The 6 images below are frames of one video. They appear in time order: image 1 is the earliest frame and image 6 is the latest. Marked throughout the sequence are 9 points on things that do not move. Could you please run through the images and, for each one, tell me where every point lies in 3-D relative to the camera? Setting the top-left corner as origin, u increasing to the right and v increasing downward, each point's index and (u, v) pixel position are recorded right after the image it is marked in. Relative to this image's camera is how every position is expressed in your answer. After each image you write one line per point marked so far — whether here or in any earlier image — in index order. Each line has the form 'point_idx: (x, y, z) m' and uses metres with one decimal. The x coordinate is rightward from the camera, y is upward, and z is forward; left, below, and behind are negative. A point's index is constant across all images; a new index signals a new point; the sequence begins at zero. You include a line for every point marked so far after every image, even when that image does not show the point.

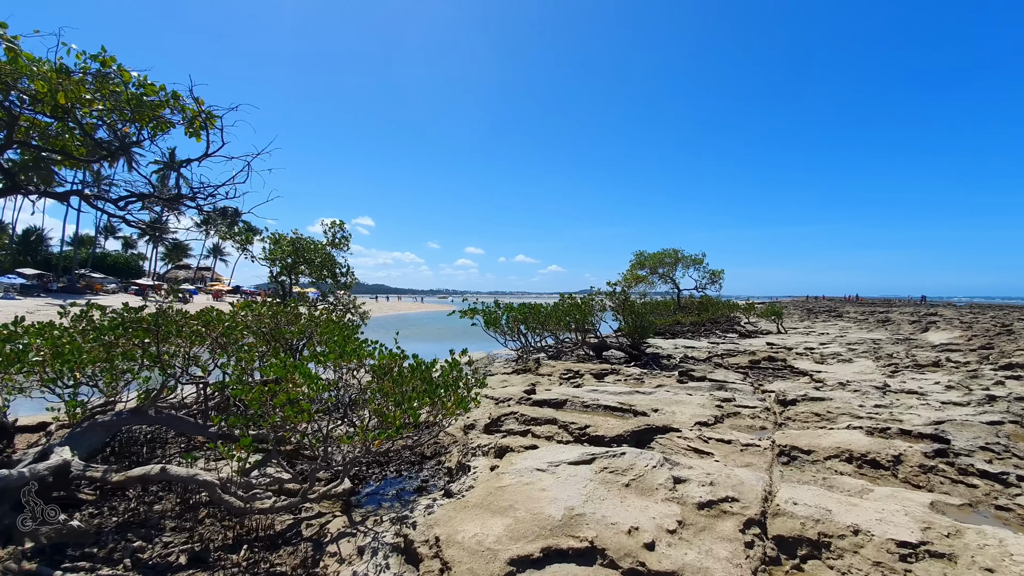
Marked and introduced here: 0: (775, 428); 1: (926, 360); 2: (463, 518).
0: (+3.7, -2.0, +7.1) m
1: (+9.8, -1.7, +12.1) m
2: (-0.4, -1.9, +4.2) m
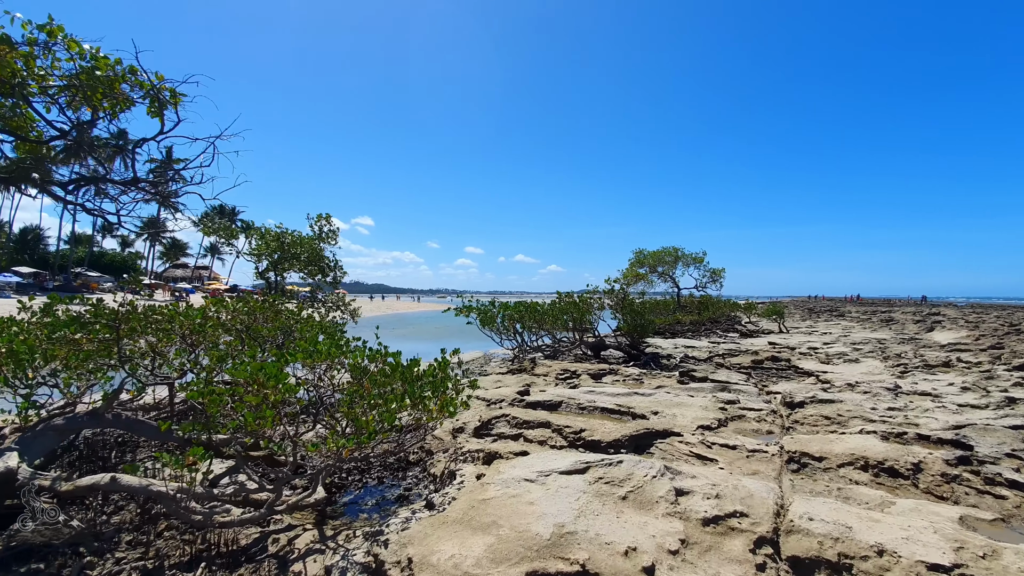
0: (+3.6, -1.9, +6.7) m
1: (+9.7, -1.6, +11.6) m
2: (-0.5, -1.8, +3.7) m
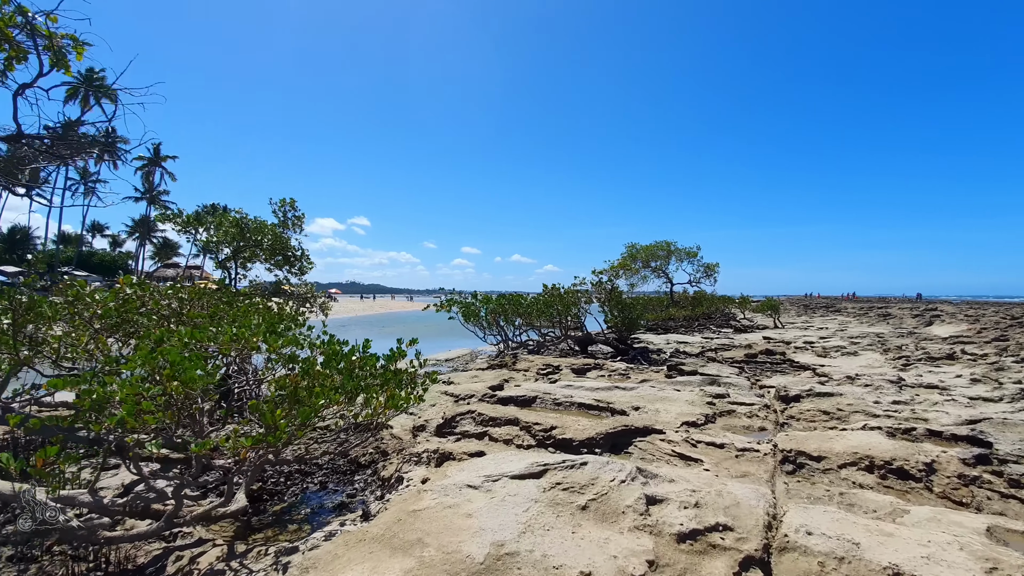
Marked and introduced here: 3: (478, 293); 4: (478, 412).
0: (+3.1, -1.7, +6.0) m
1: (+9.2, -1.4, +11.0) m
2: (-0.9, -1.6, +3.0) m
3: (-1.0, -0.2, +15.6) m
4: (-0.4, -1.6, +6.7) m
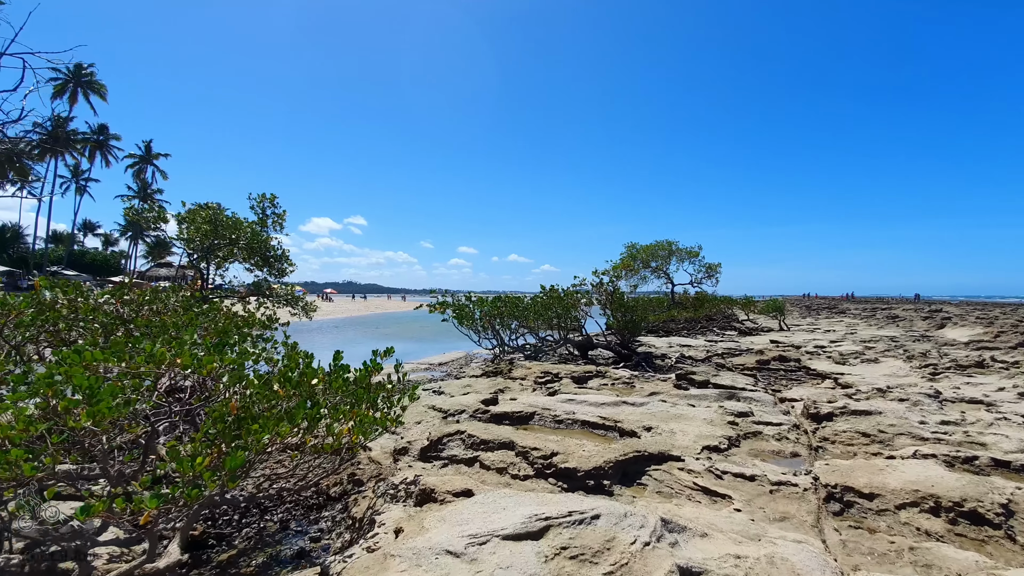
0: (+3.1, -1.7, +5.2) m
1: (+9.1, -1.4, +10.2) m
2: (-1.0, -1.6, +2.2) m
3: (-1.1, -0.2, +14.7) m
4: (-0.5, -1.7, +5.9) m
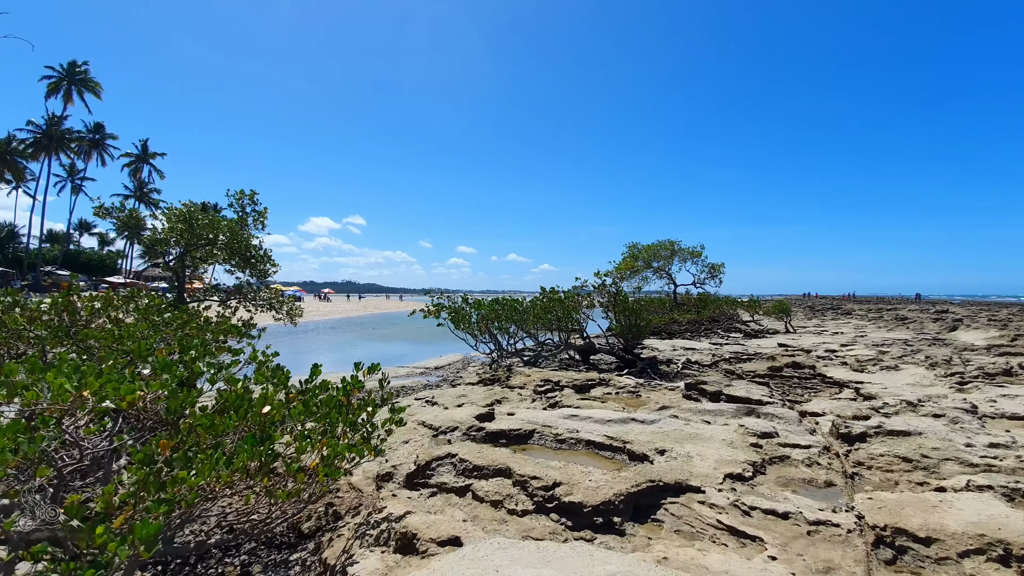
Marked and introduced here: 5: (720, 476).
0: (+3.0, -1.8, +4.6) m
1: (+9.1, -1.5, +9.6) m
2: (-1.0, -1.7, +1.6) m
3: (-1.2, -0.3, +14.1) m
4: (-0.5, -1.8, +5.3) m
5: (+1.9, -1.7, +4.7) m
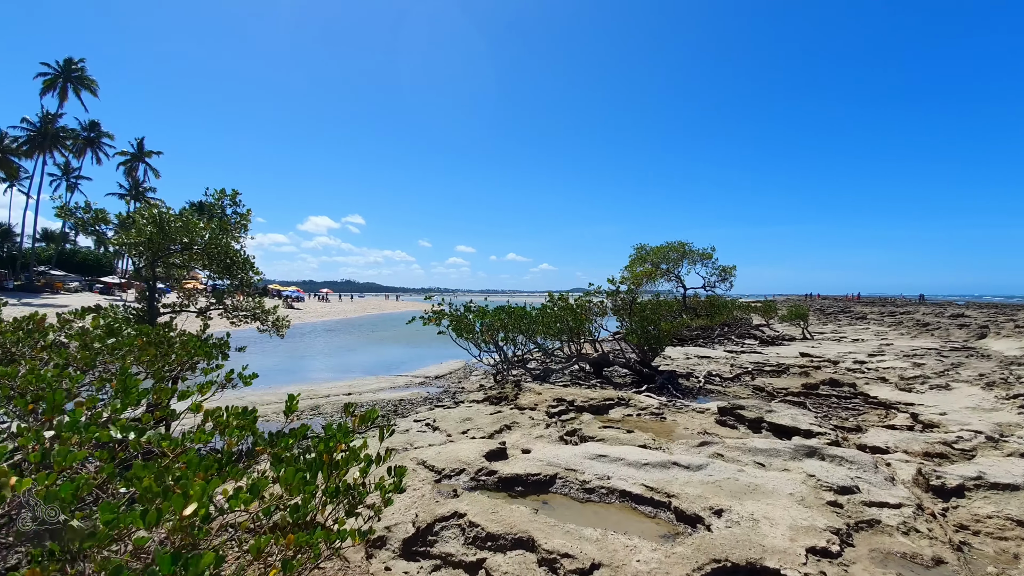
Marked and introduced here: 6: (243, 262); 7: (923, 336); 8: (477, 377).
0: (+3.2, -2.0, +3.6) m
1: (+9.2, -1.7, +8.6) m
2: (-0.8, -1.9, +0.6) m
3: (-1.0, -0.4, +13.1) m
4: (-0.4, -1.9, +4.3) m
5: (+2.1, -1.9, +3.7) m
6: (-4.8, +0.5, +9.2) m
7: (+14.8, -1.7, +18.4) m
8: (-1.2, -2.8, +16.2) m
